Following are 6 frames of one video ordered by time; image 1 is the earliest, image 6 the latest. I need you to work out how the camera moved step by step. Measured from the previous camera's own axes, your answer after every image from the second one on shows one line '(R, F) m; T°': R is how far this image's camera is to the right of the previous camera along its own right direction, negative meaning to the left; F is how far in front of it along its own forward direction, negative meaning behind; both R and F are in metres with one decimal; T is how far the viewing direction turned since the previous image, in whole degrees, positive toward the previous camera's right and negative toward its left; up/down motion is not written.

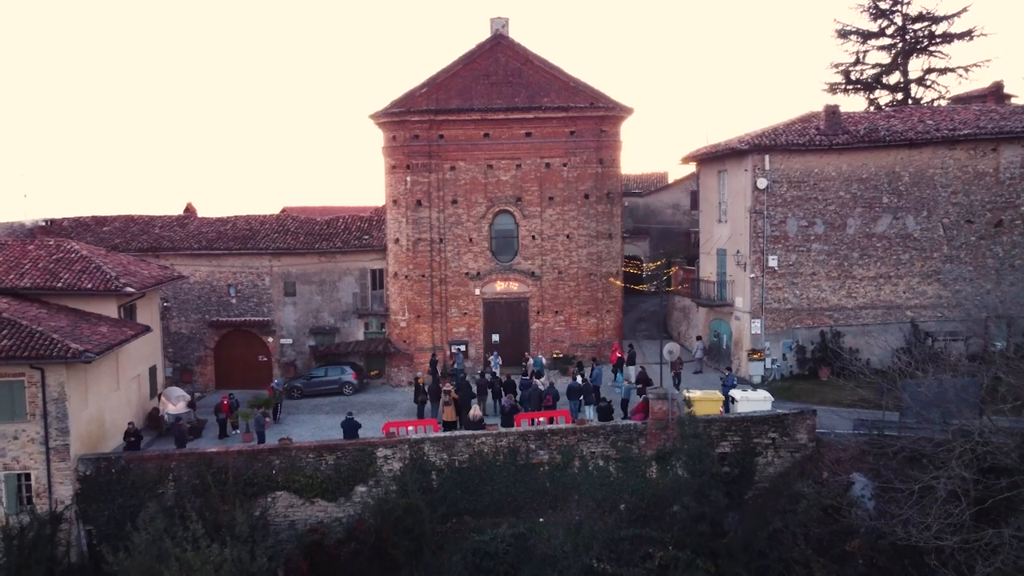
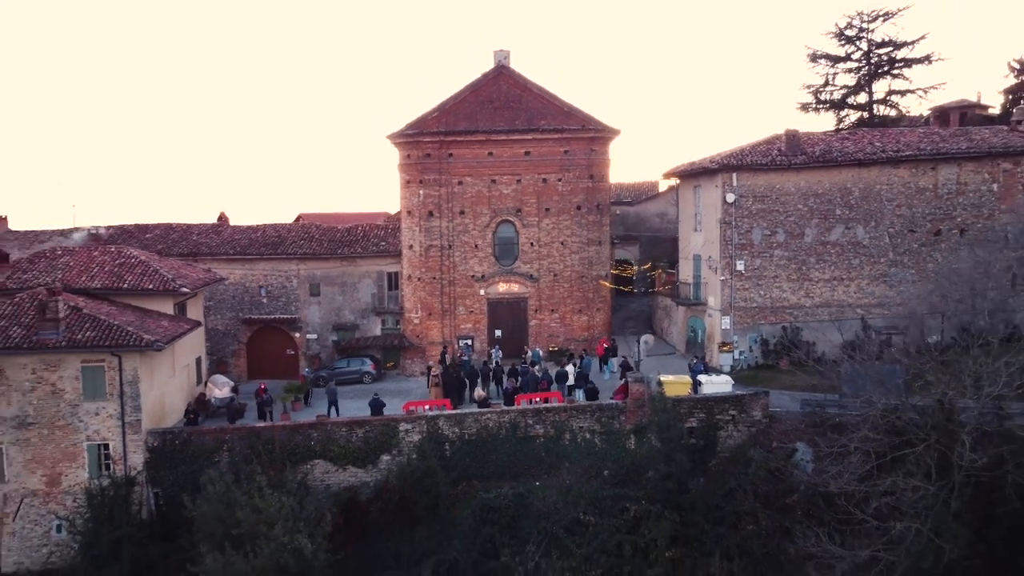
(0.0, -2.4) m; 0°
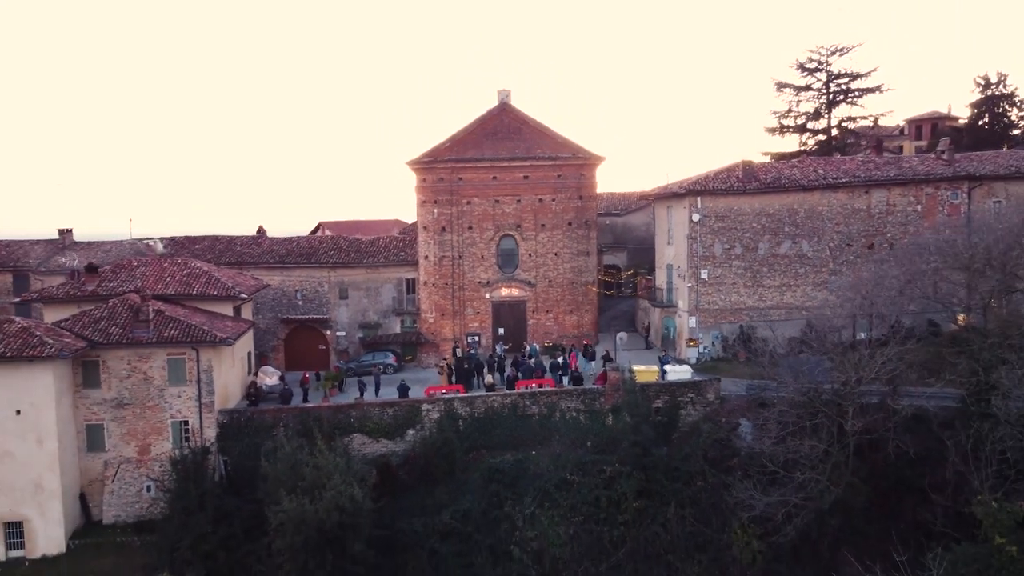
(0.0, -3.6) m; 0°
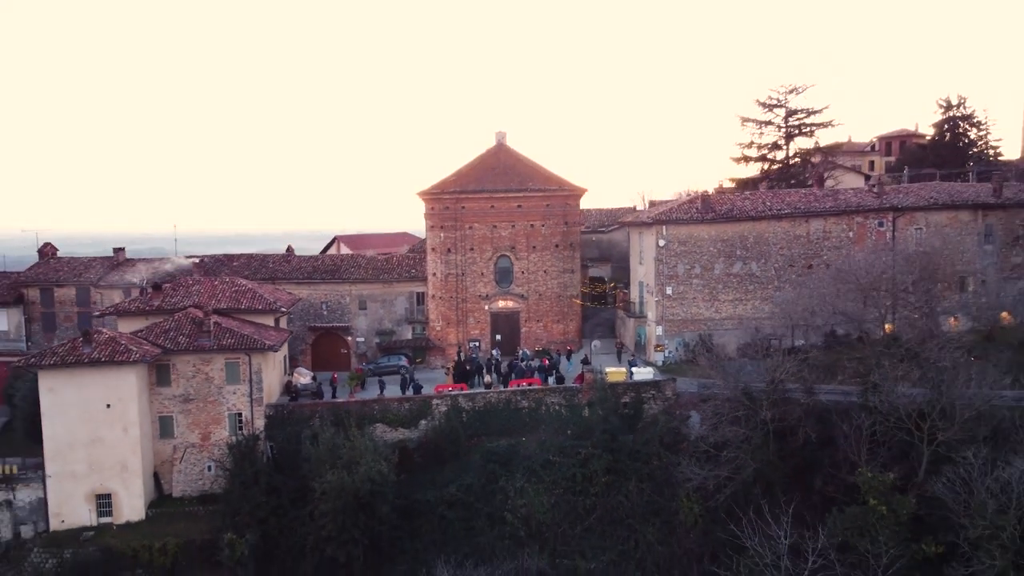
(+0.2, -4.1) m; 0°
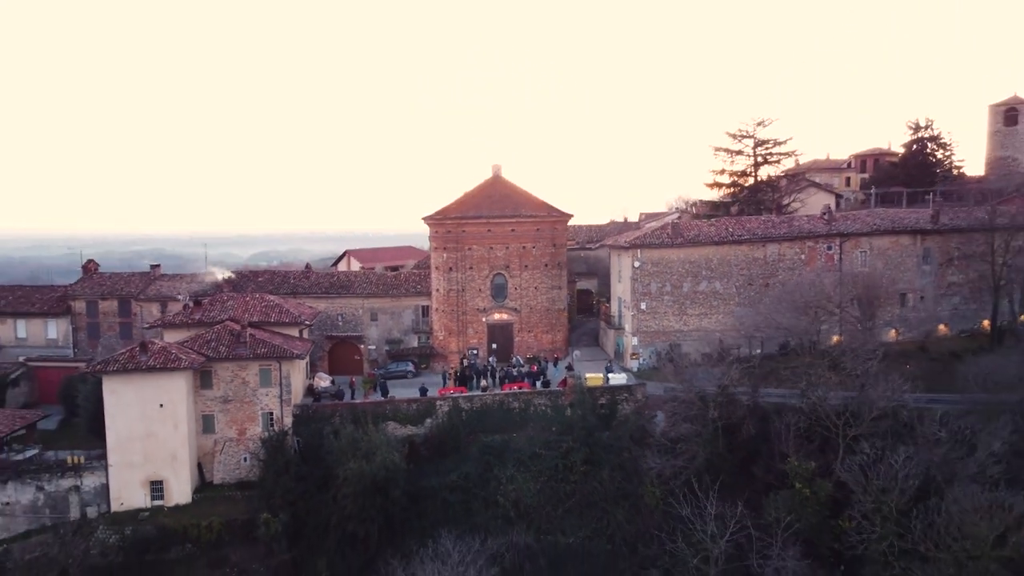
(+0.2, -3.8) m; 0°
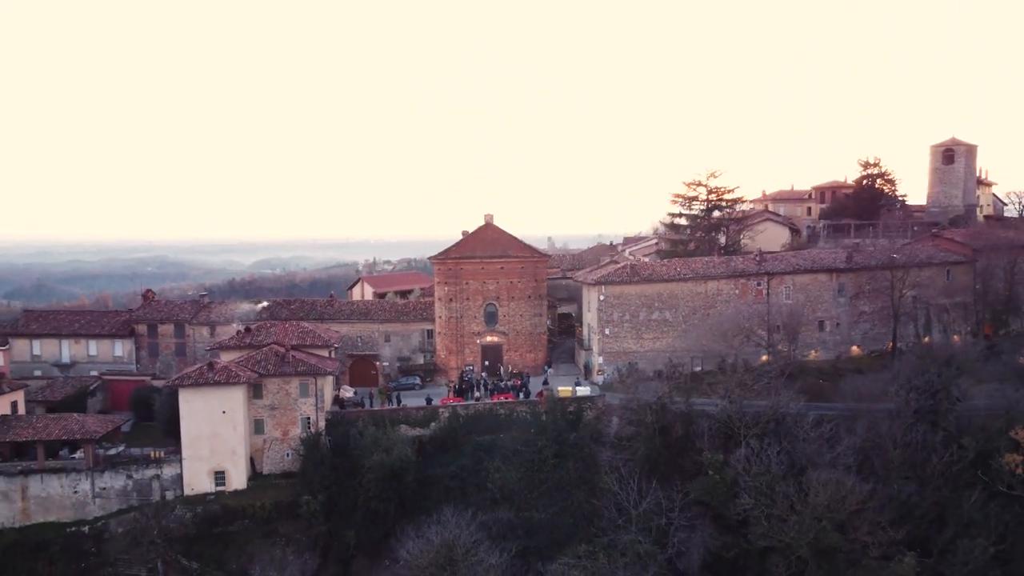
(+0.5, -7.0) m; 0°
